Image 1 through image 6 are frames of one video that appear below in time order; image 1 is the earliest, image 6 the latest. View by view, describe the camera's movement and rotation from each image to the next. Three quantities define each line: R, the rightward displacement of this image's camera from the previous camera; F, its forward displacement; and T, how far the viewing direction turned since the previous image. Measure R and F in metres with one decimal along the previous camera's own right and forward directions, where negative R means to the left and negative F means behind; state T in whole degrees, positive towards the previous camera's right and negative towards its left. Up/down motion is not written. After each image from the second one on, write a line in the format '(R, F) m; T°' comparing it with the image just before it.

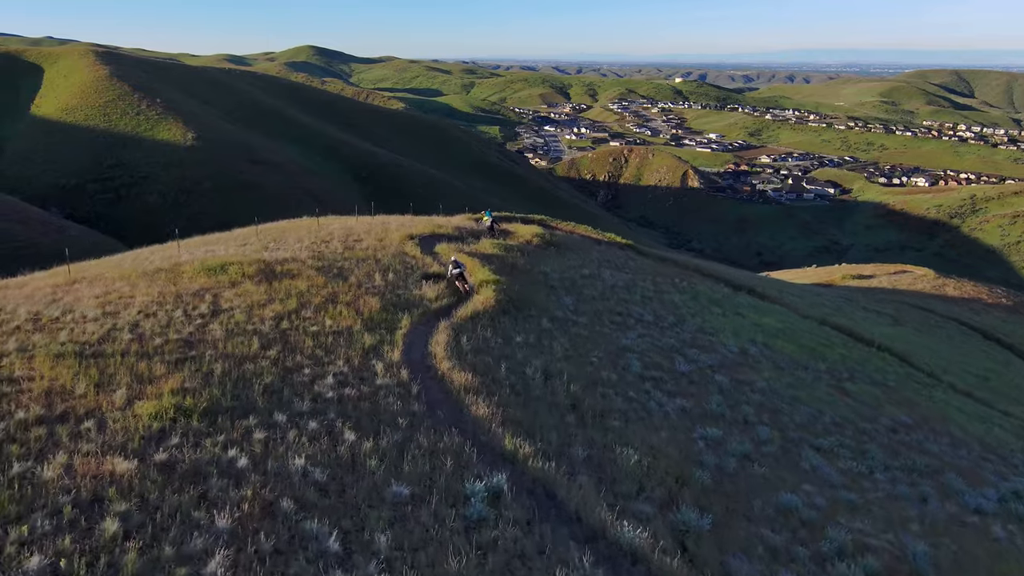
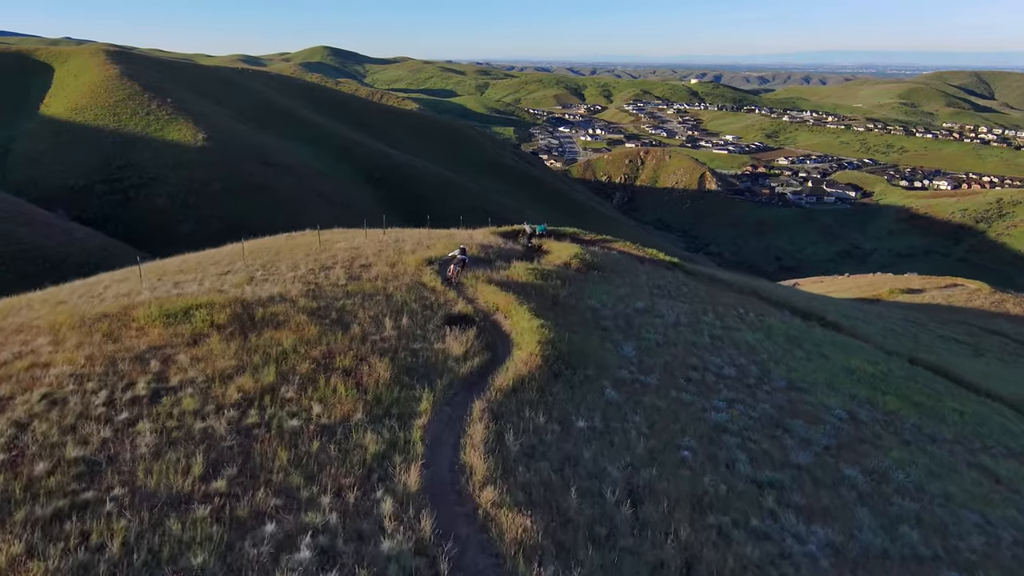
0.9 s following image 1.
(-0.7, +4.3) m; -1°
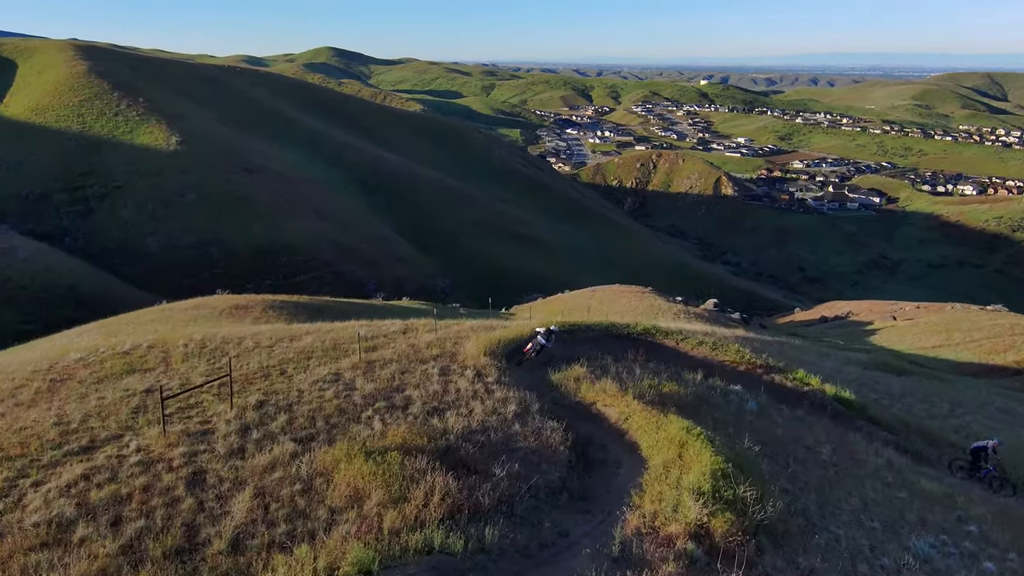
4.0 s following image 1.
(-0.3, +16.0) m; 0°
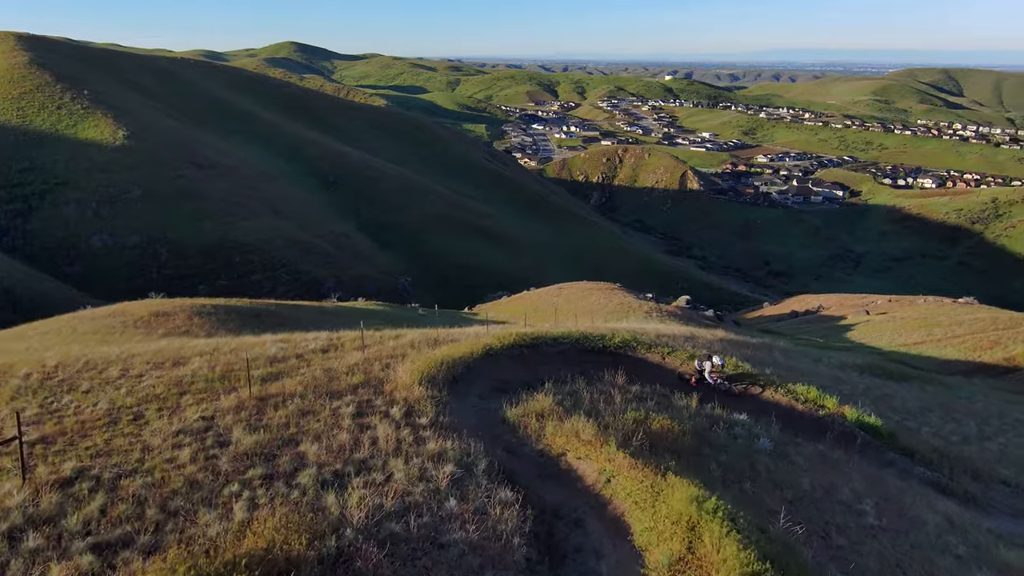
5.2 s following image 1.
(+0.4, +3.5) m; +2°
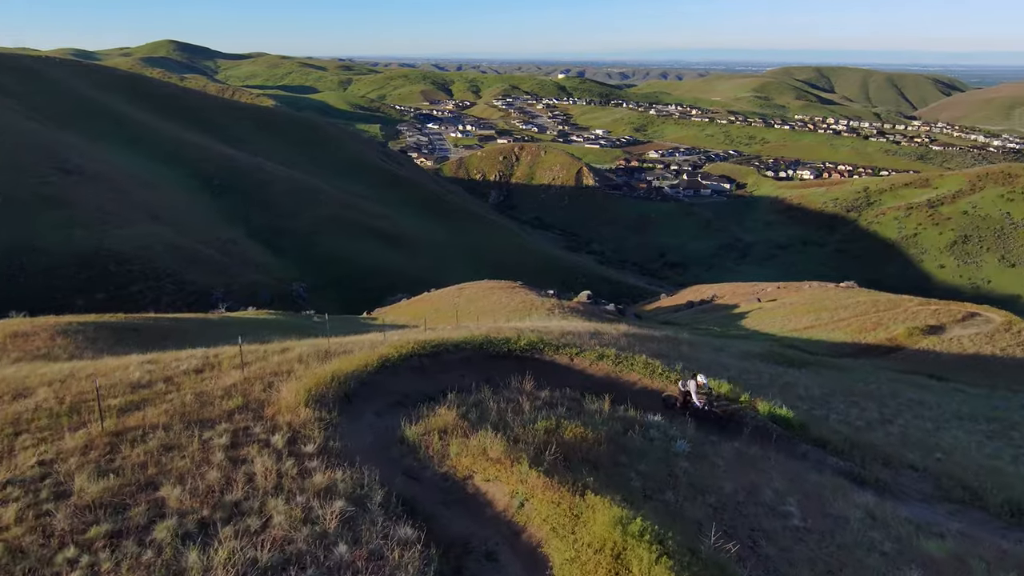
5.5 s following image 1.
(+0.1, +1.0) m; +7°
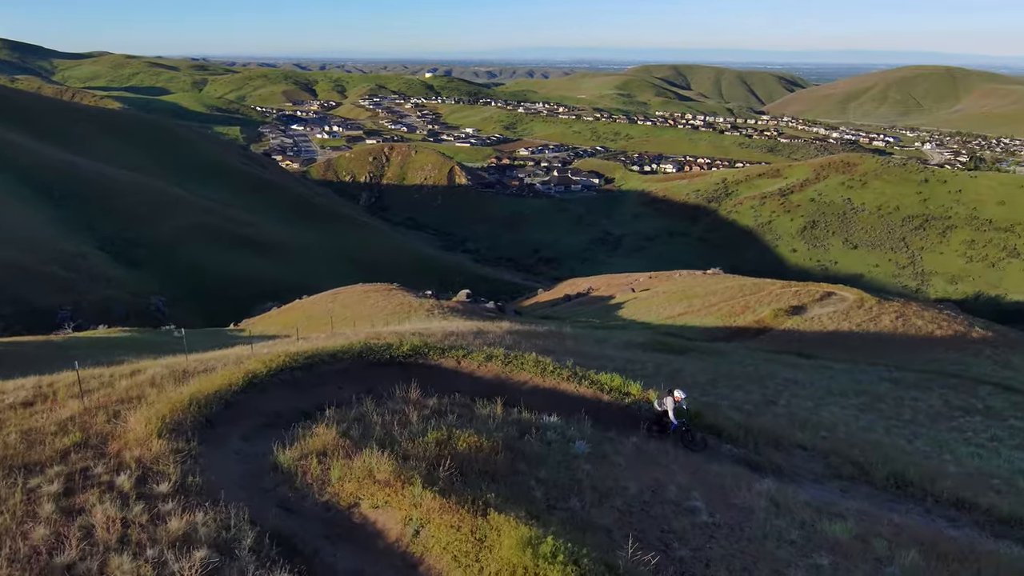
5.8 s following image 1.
(0.0, +0.8) m; +9°
